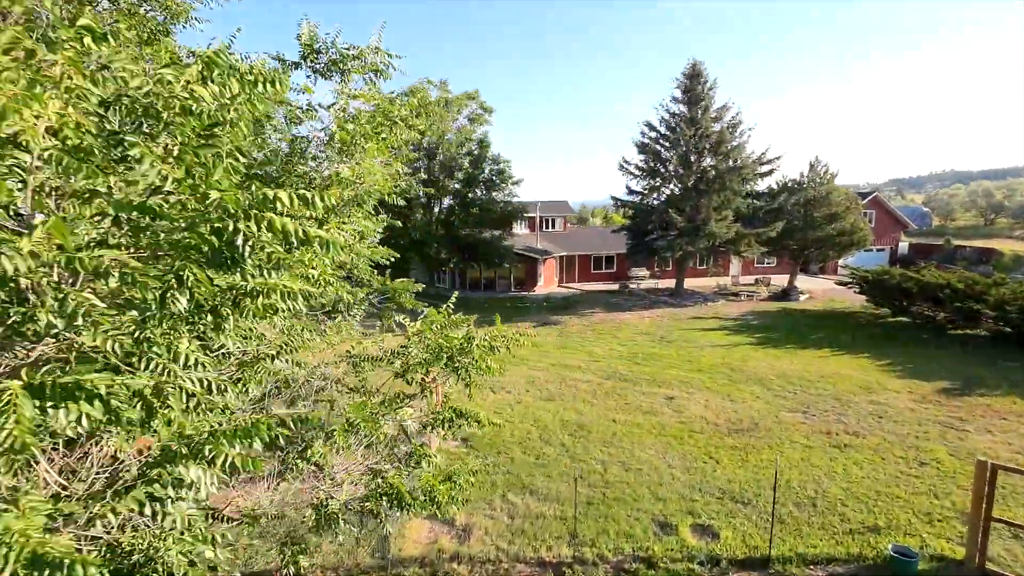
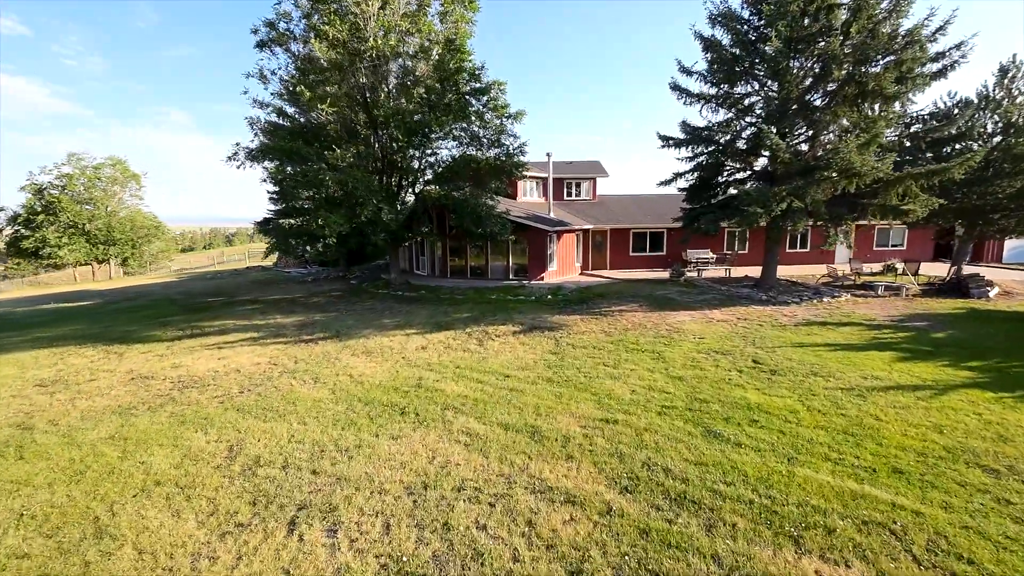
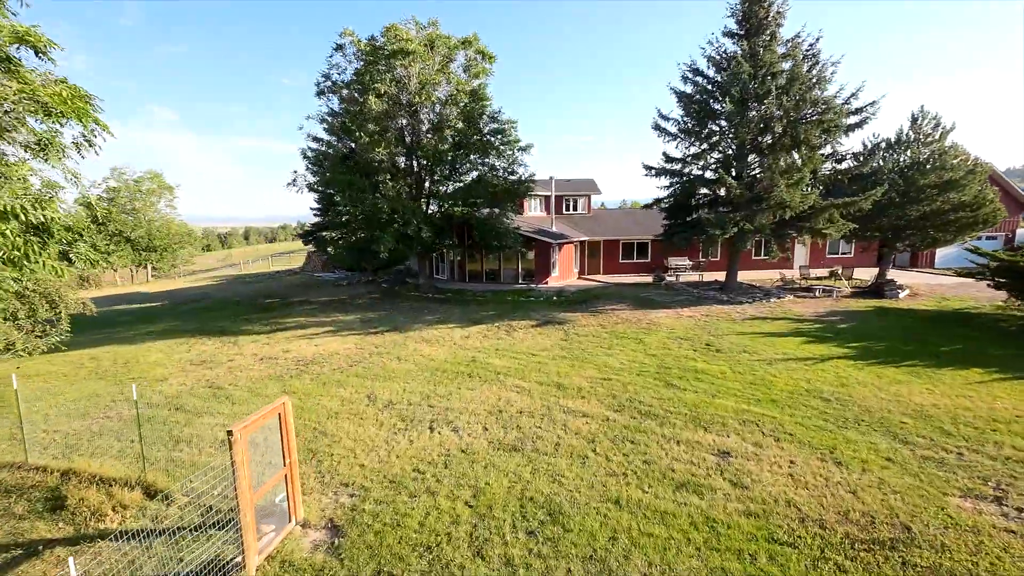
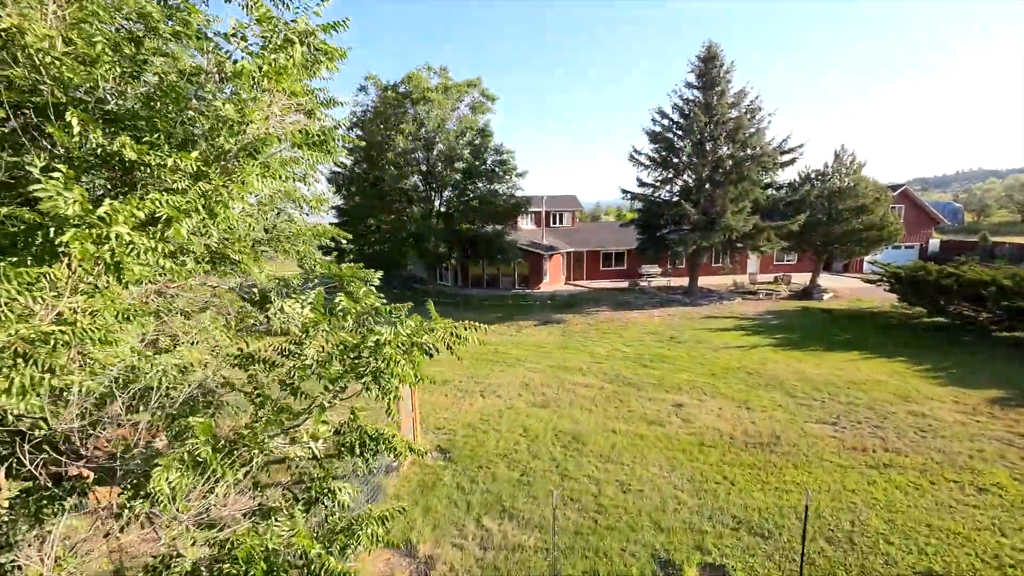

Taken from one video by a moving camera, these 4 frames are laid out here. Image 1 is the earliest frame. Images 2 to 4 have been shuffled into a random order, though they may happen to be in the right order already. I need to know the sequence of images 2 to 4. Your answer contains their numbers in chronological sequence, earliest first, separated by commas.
4, 3, 2
